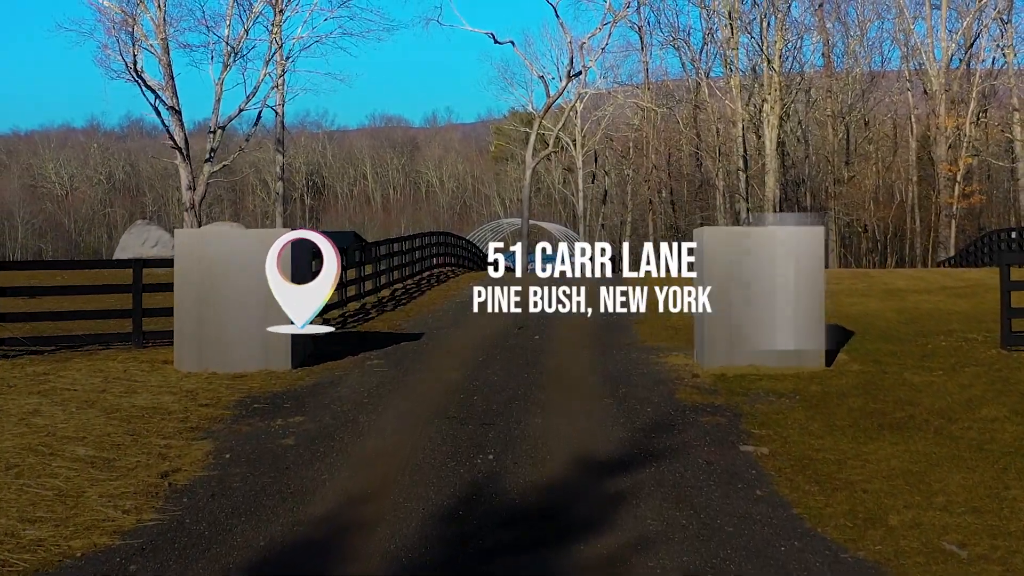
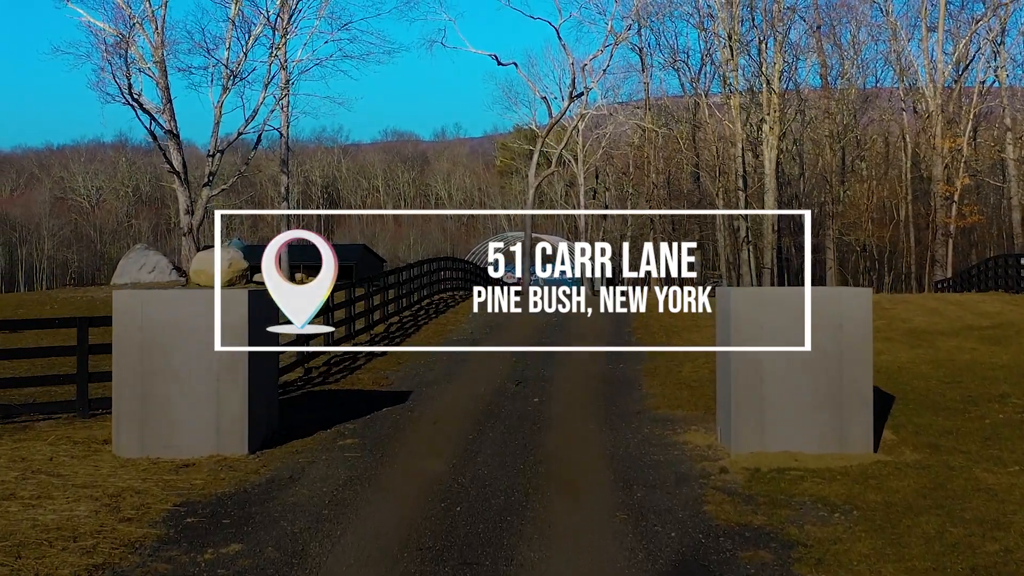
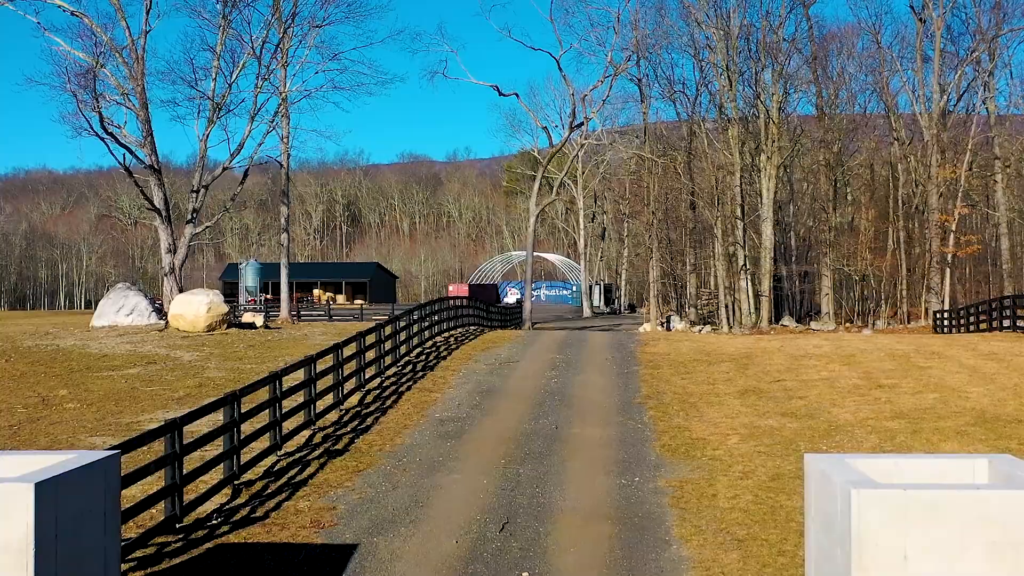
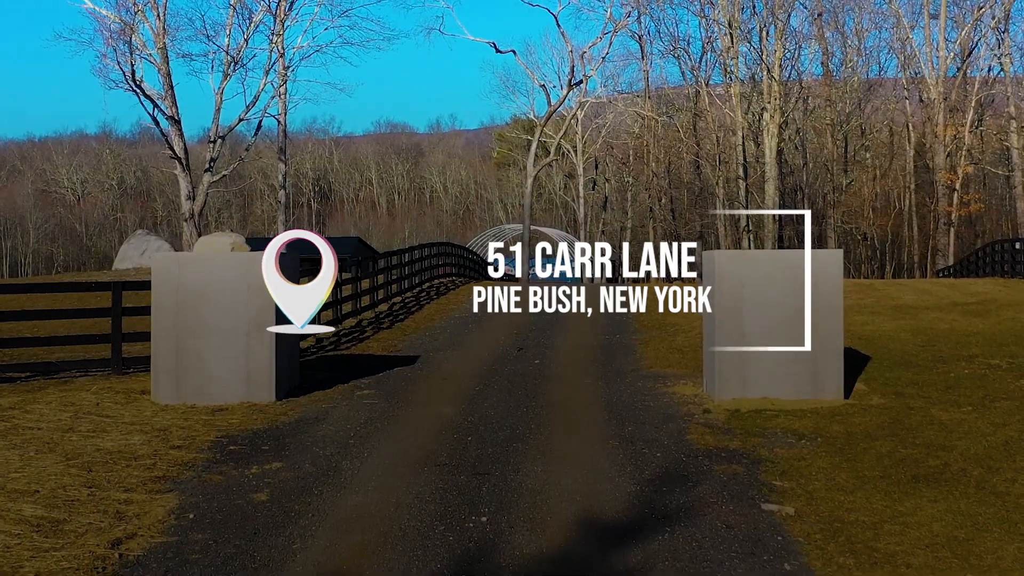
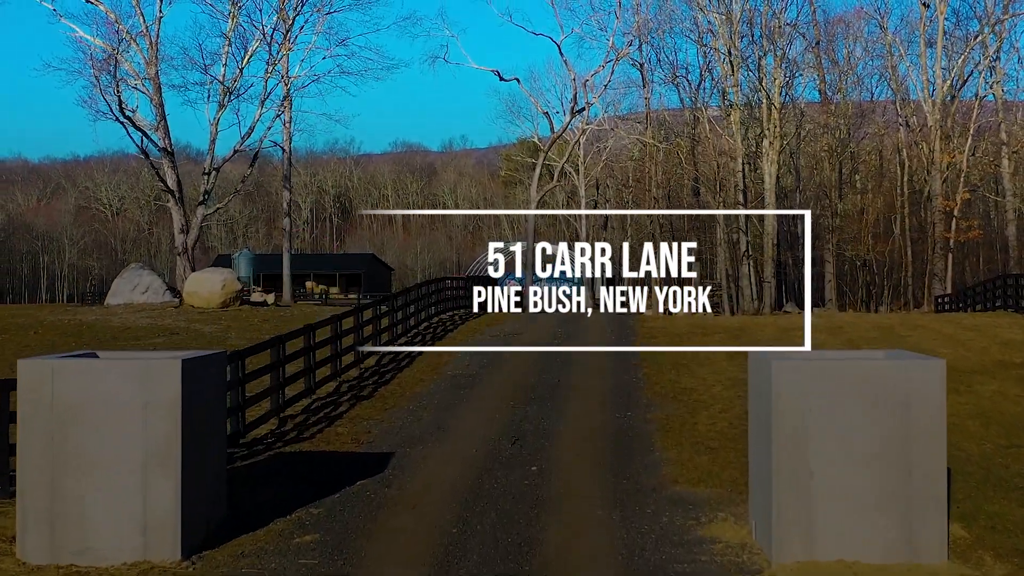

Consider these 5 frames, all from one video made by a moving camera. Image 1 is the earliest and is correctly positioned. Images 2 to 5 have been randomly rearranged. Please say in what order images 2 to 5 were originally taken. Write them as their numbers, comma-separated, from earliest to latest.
4, 2, 5, 3
